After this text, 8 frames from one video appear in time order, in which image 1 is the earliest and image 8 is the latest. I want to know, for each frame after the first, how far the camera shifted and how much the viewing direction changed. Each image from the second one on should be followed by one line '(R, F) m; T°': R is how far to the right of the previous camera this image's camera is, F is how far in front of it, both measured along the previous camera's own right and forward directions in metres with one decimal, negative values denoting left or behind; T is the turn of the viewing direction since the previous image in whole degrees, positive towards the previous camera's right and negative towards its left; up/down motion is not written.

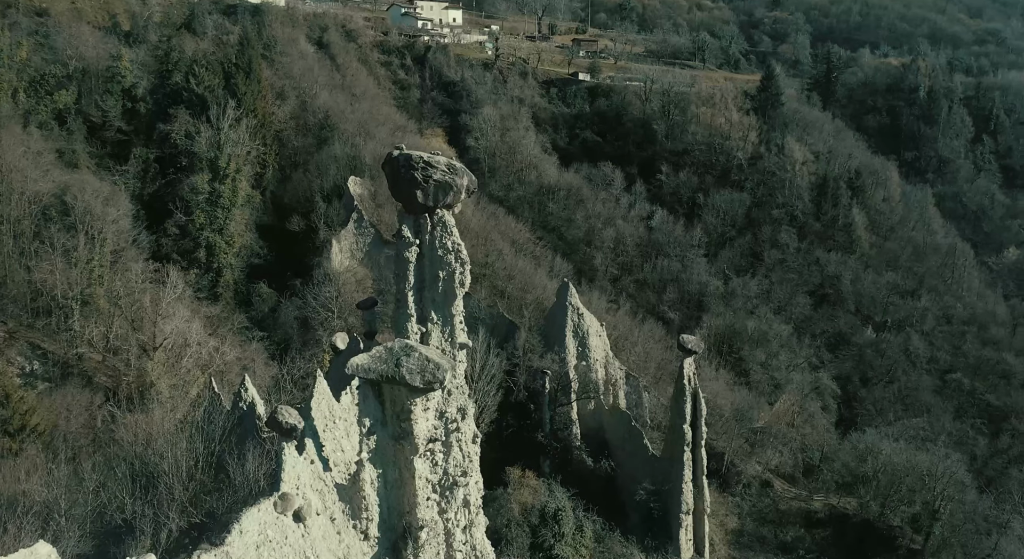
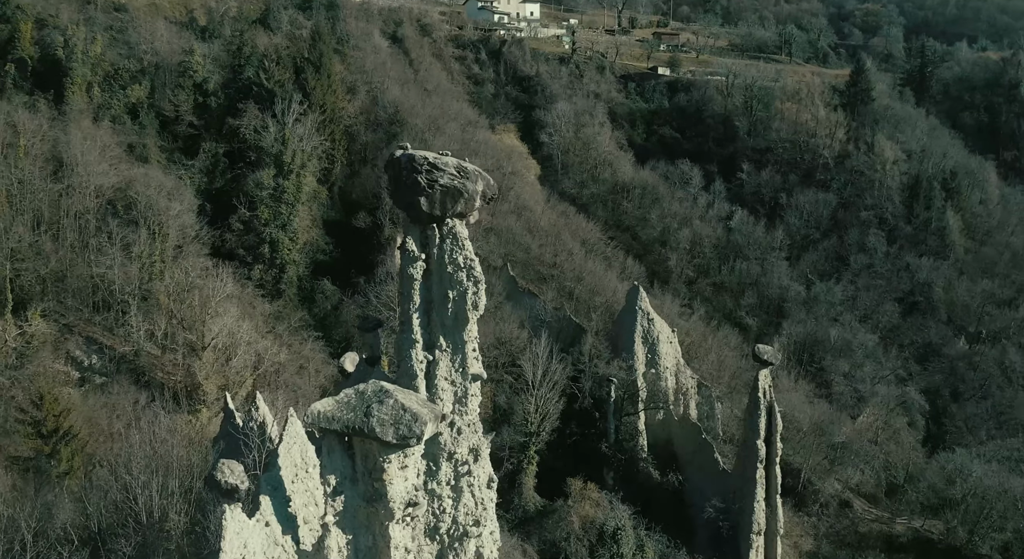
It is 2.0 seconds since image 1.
(+0.6, +1.4) m; -5°
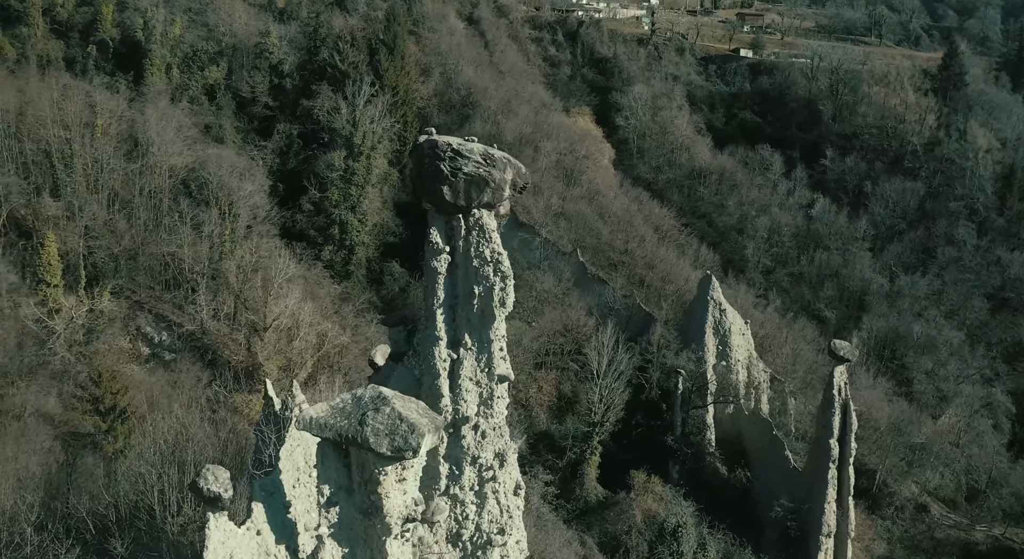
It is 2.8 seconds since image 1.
(+0.4, +0.6) m; -5°
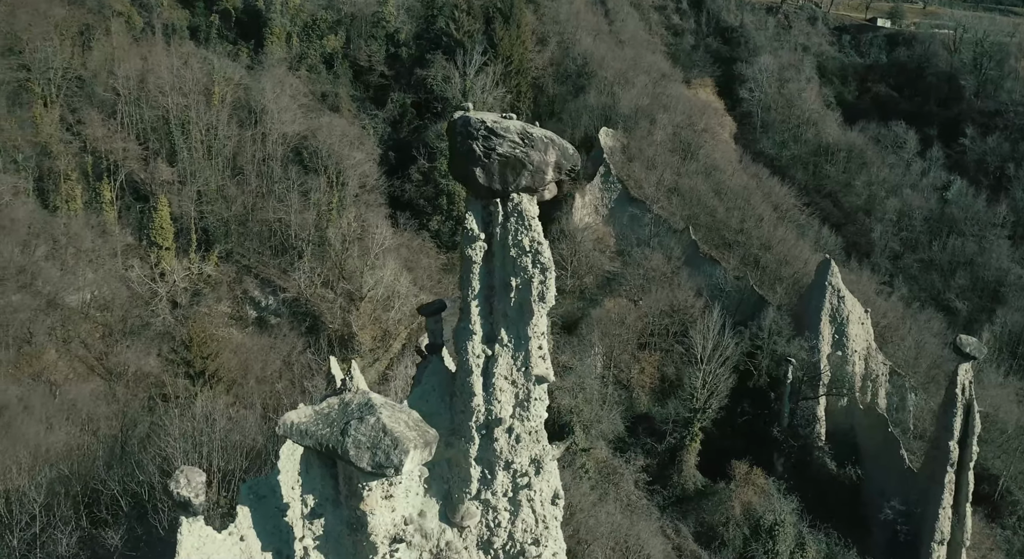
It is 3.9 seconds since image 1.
(+0.7, +0.8) m; -7°
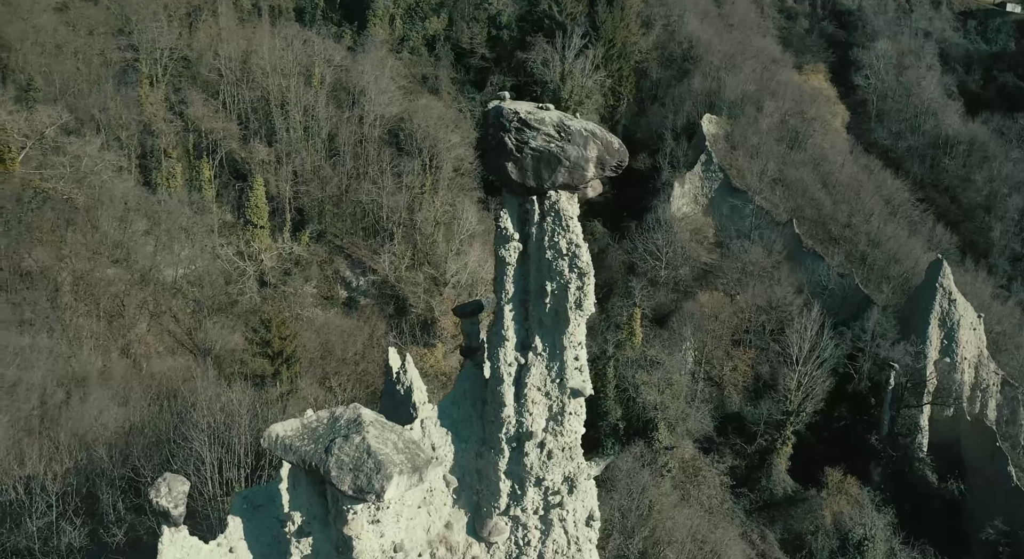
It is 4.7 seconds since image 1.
(+0.5, +0.6) m; -6°
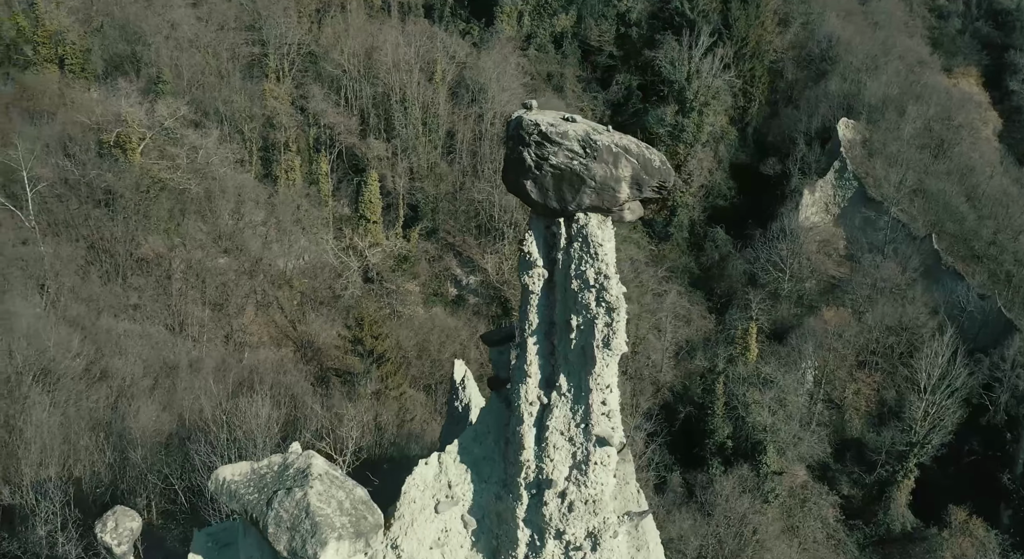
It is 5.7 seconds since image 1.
(+0.7, +0.8) m; -8°
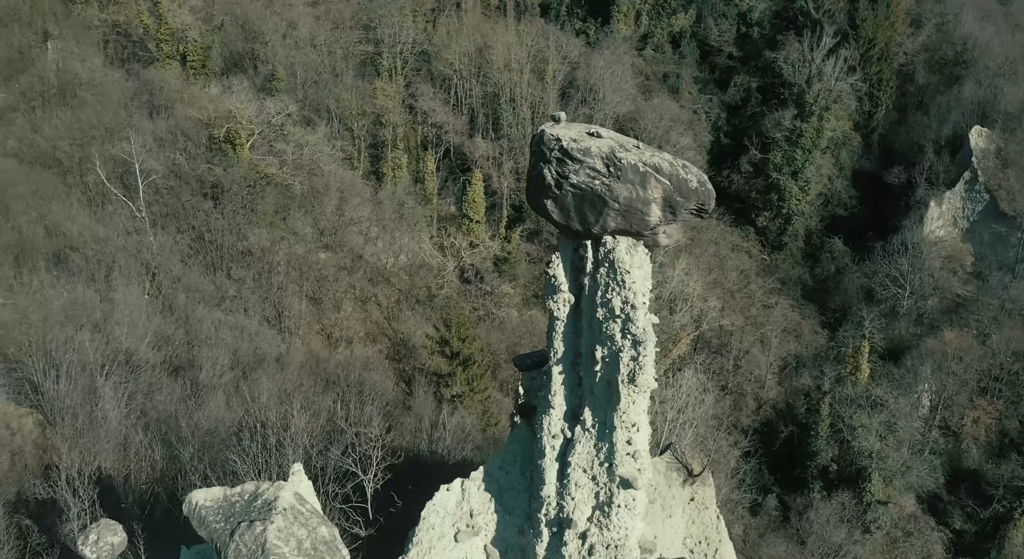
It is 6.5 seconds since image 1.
(+0.6, +0.5) m; -7°
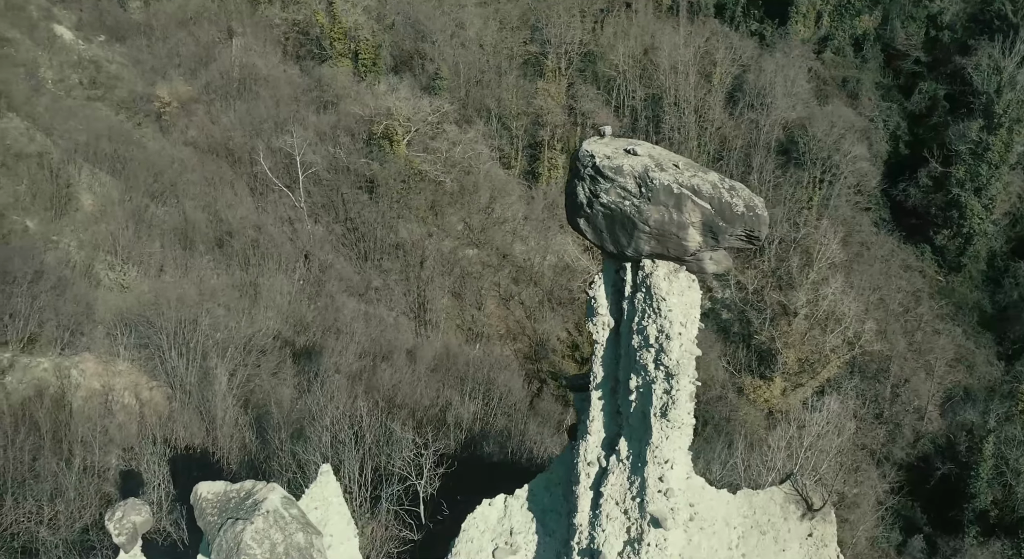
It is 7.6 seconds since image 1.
(+0.8, +0.3) m; -10°
